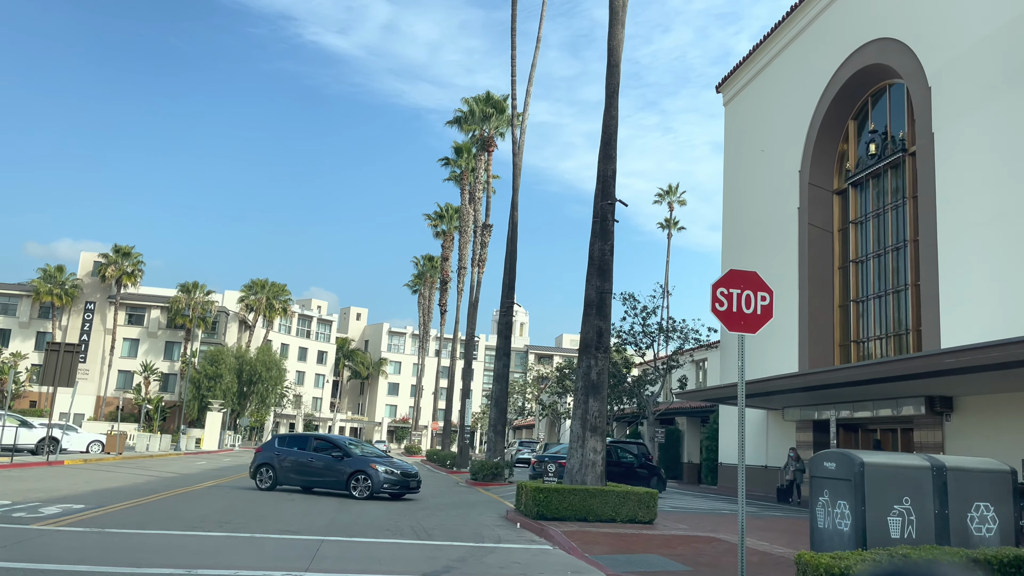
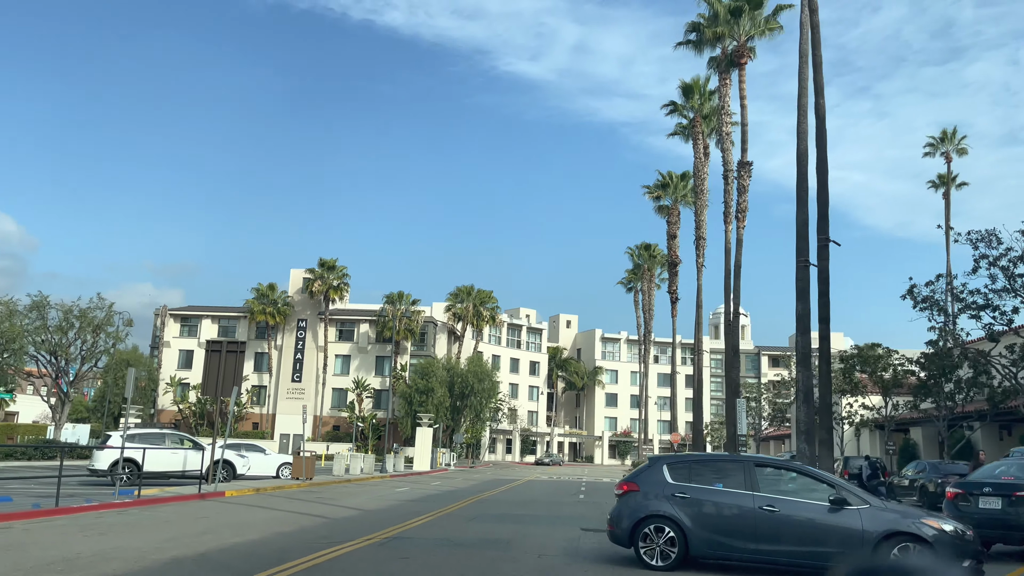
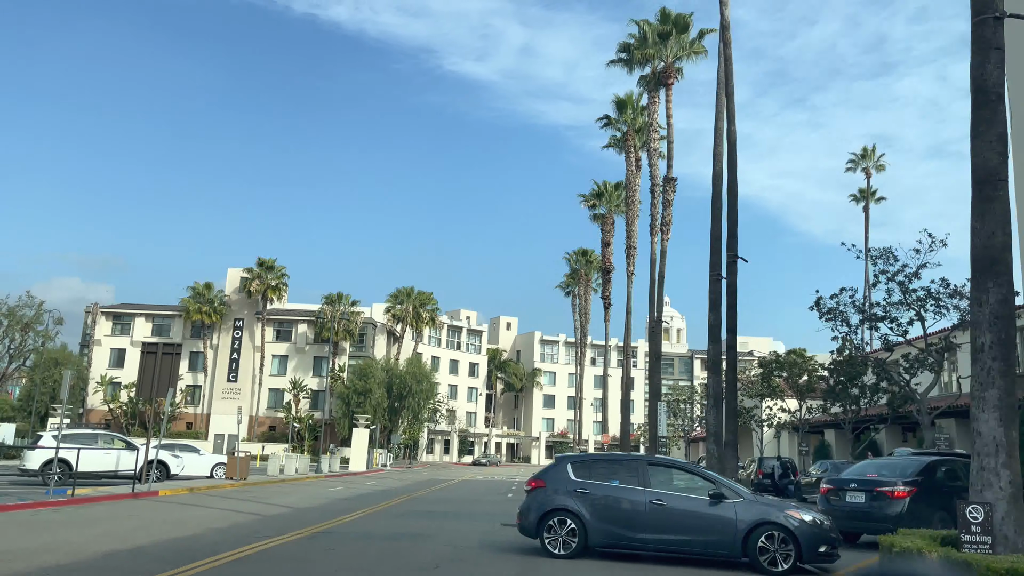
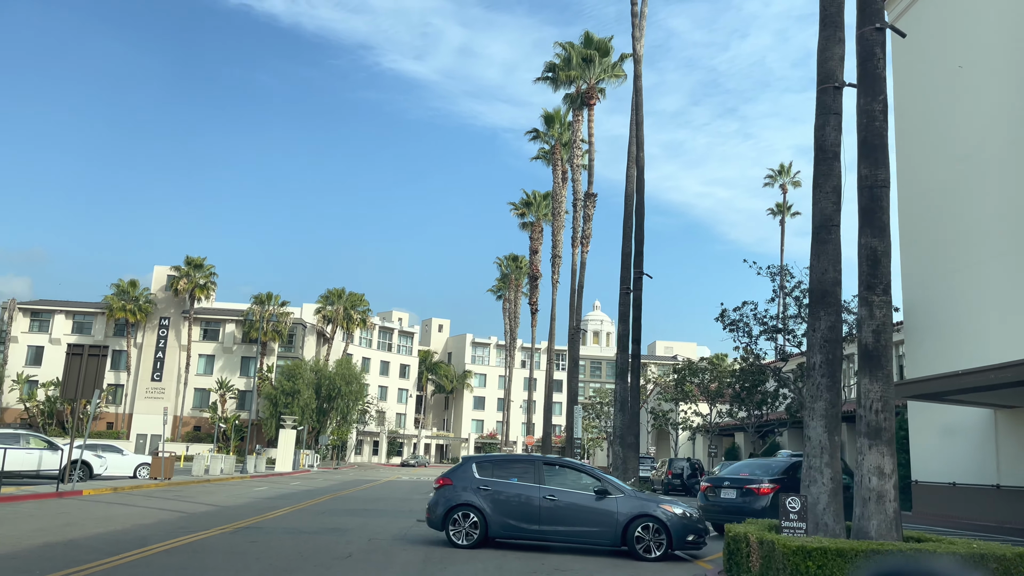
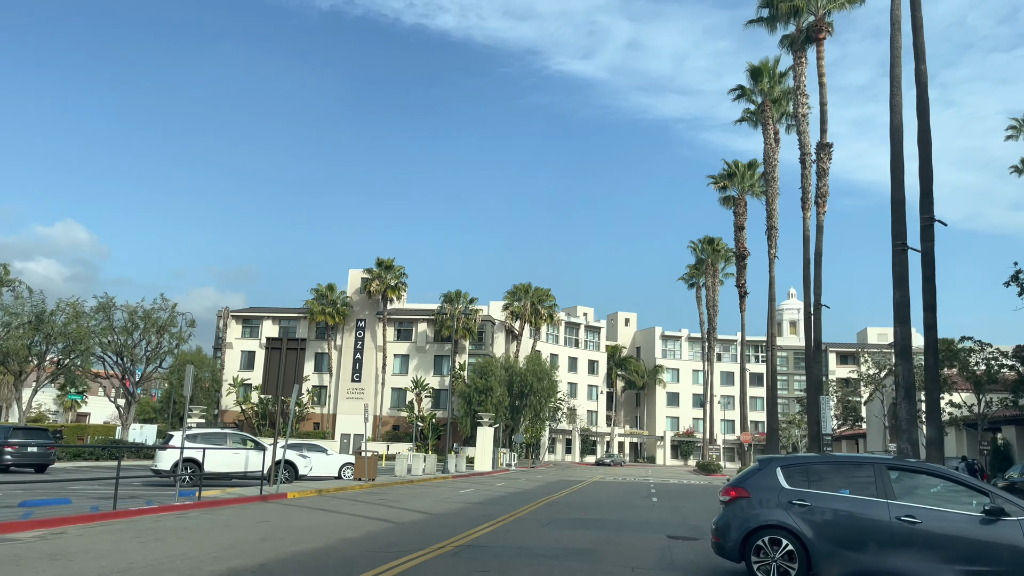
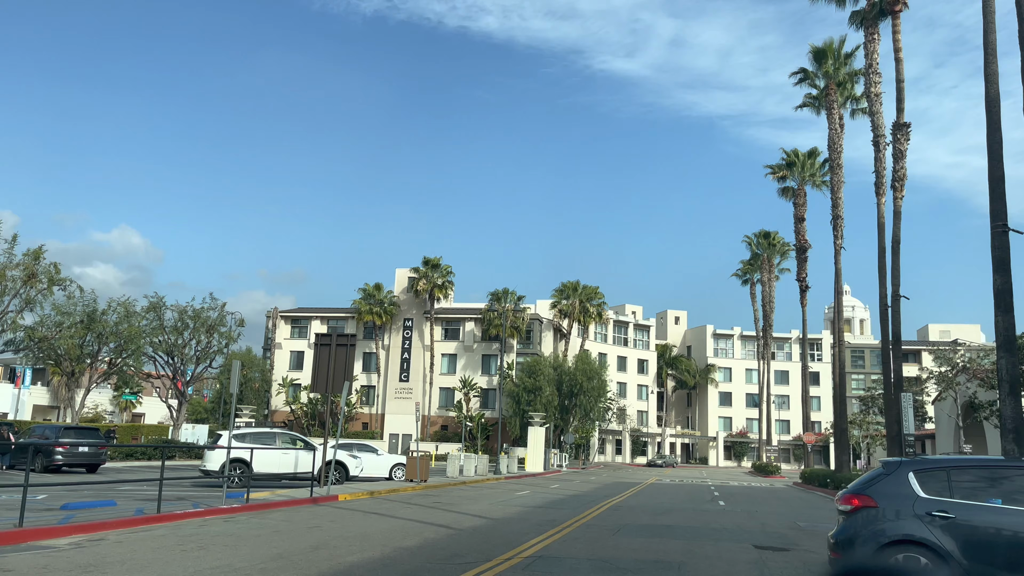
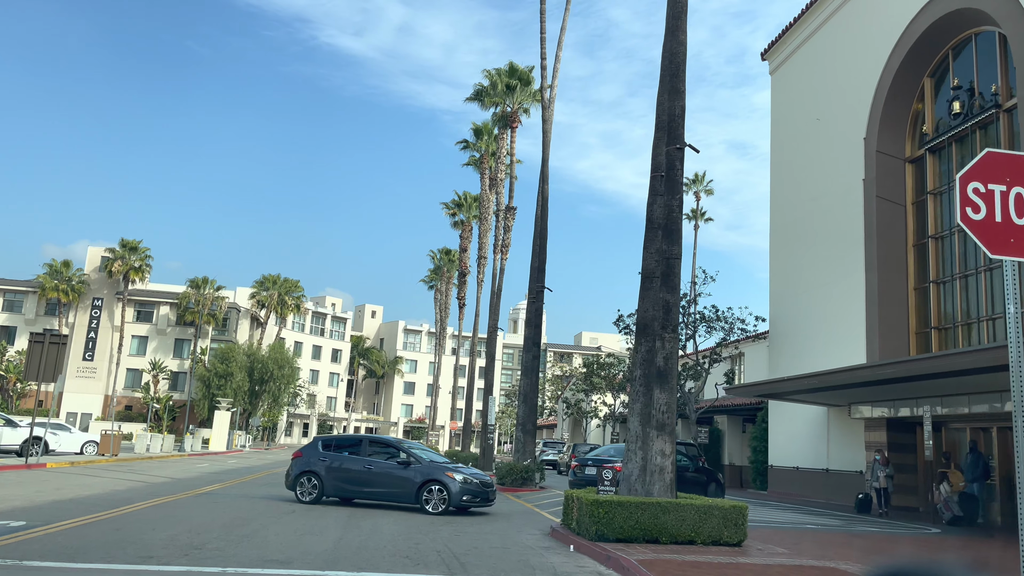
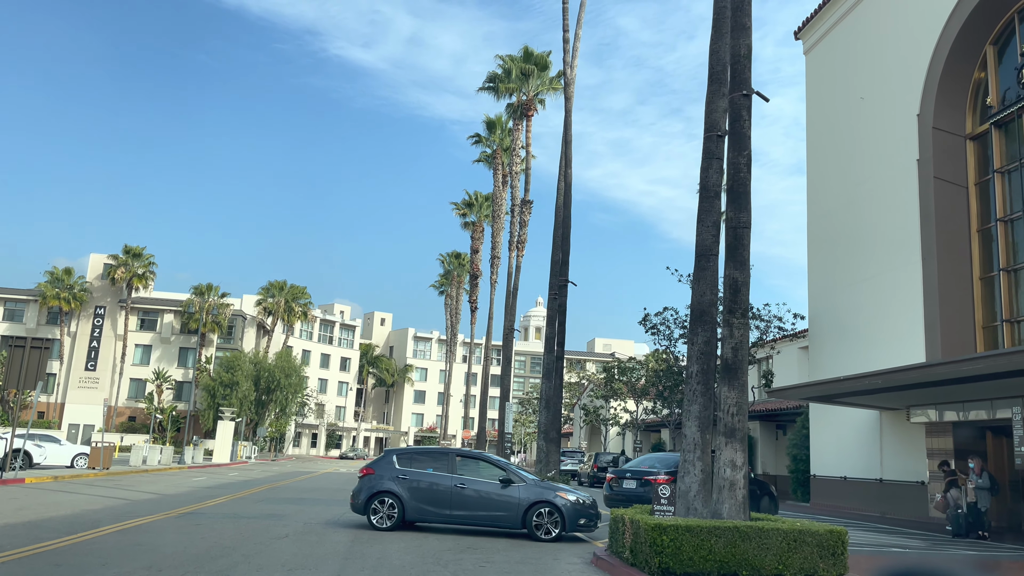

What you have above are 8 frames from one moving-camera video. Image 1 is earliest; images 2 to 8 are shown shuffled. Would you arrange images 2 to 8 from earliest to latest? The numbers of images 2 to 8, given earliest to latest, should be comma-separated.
7, 8, 4, 3, 2, 5, 6
